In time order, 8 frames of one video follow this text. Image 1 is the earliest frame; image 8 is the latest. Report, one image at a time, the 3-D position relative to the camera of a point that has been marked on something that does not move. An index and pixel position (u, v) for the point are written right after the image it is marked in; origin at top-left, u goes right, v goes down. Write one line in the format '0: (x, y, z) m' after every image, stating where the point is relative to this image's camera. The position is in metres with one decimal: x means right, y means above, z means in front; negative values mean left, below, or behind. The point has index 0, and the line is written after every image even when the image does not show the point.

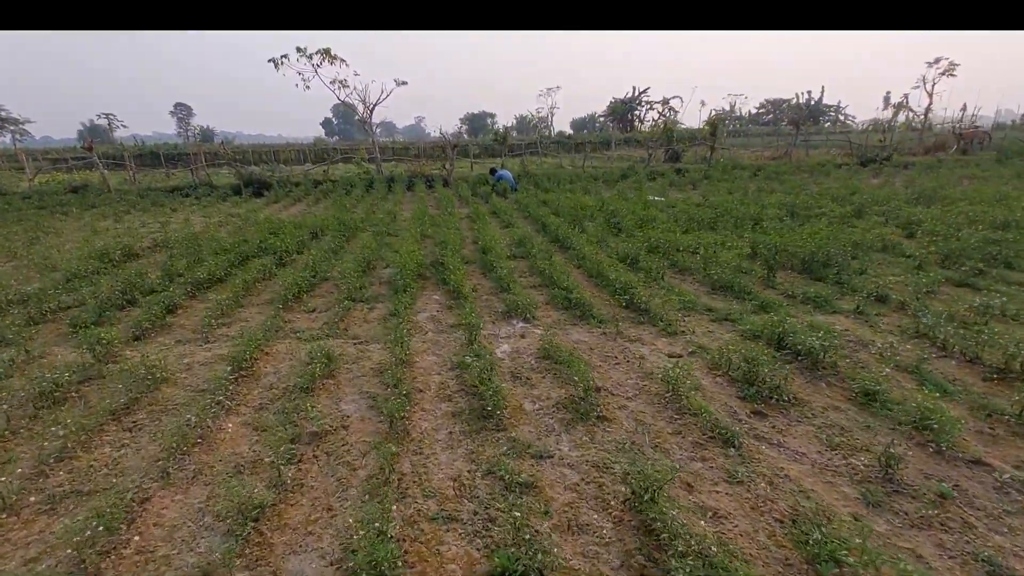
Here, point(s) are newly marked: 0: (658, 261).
0: (+2.4, +0.4, +8.1) m
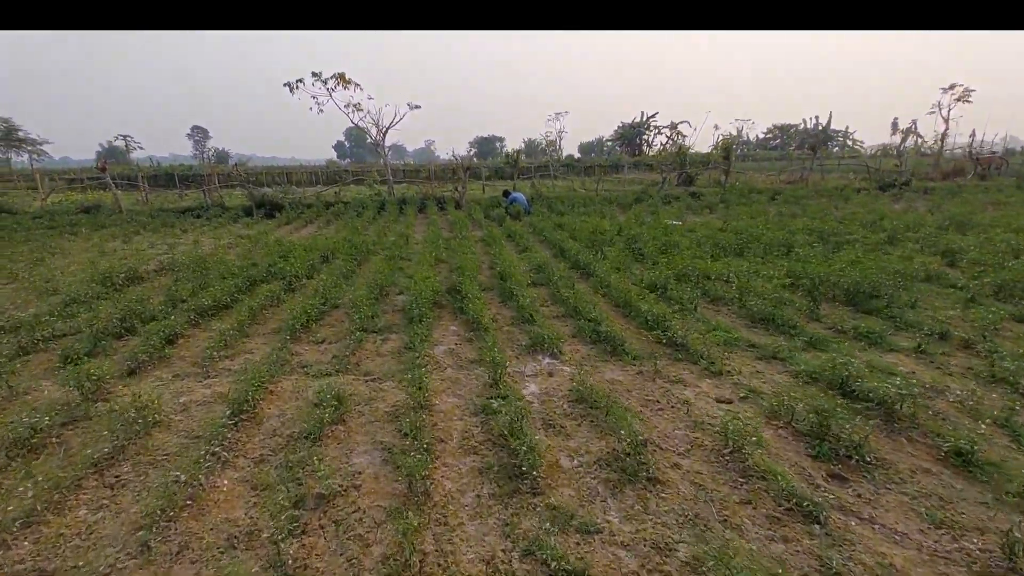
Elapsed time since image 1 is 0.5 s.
0: (+2.7, 0.0, +7.6) m
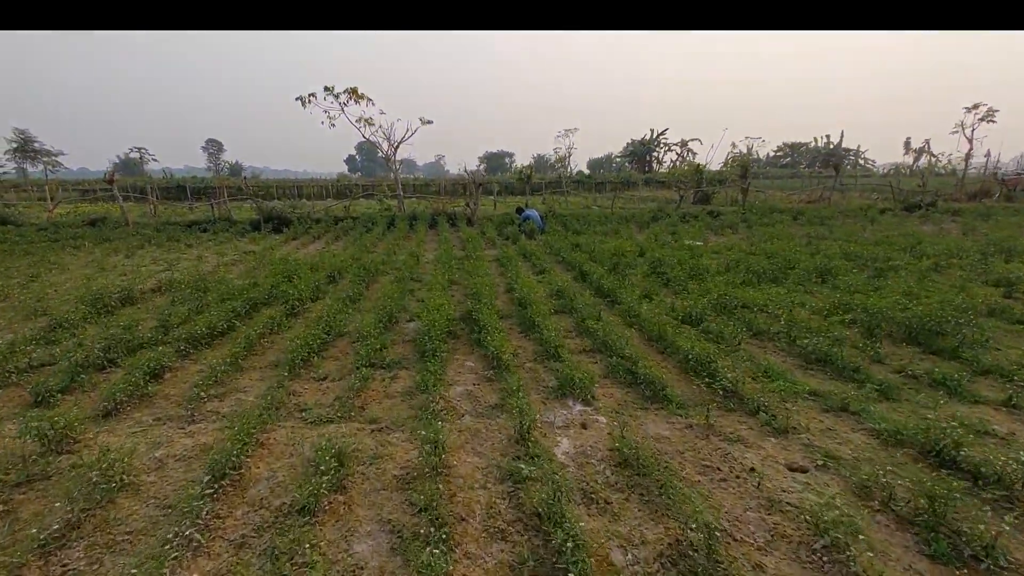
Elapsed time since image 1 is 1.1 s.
0: (+3.0, -0.5, +6.9) m
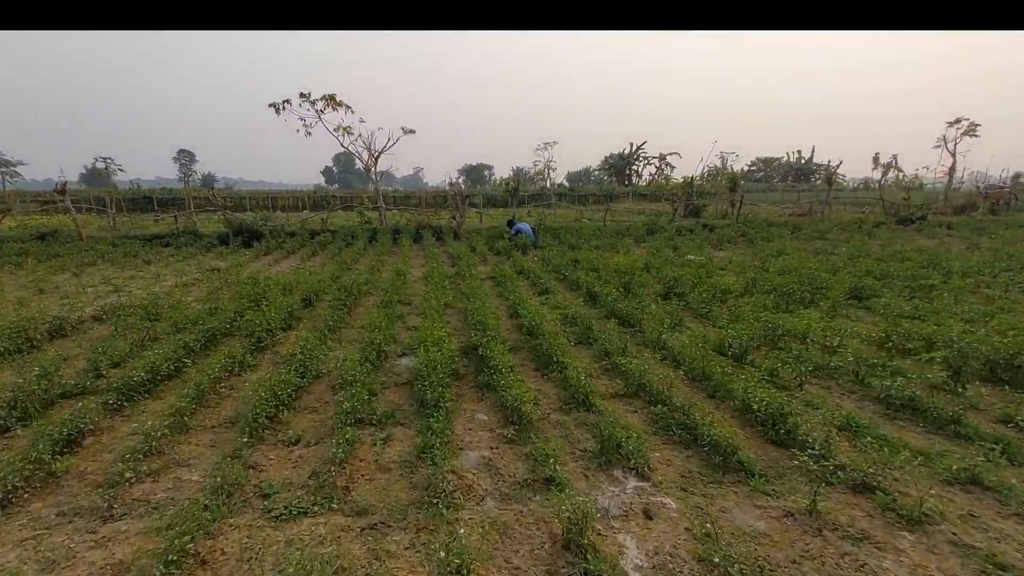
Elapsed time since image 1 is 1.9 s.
0: (+3.2, -0.8, +5.8) m
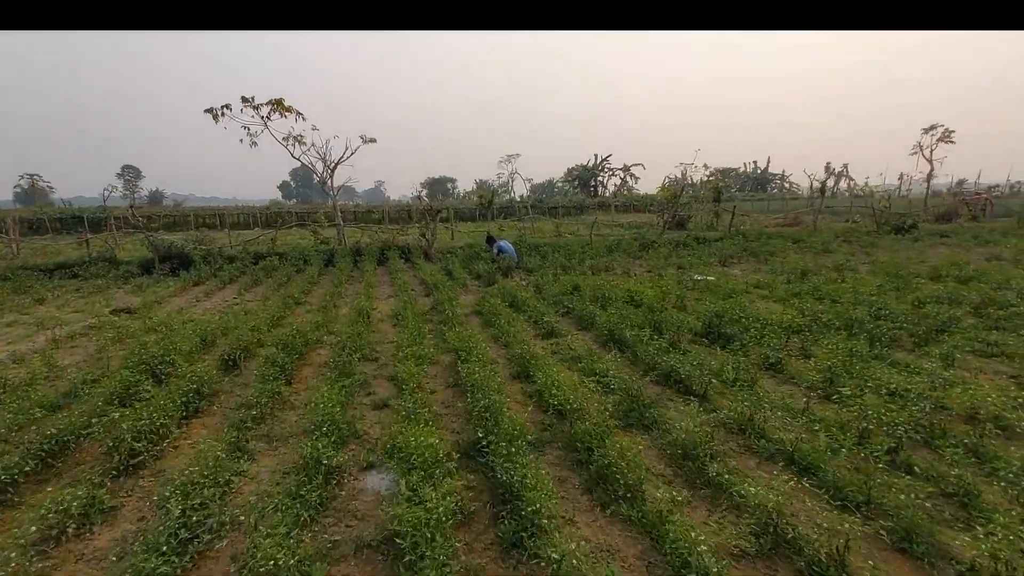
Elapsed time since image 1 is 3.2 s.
0: (+3.5, -1.3, +3.8) m
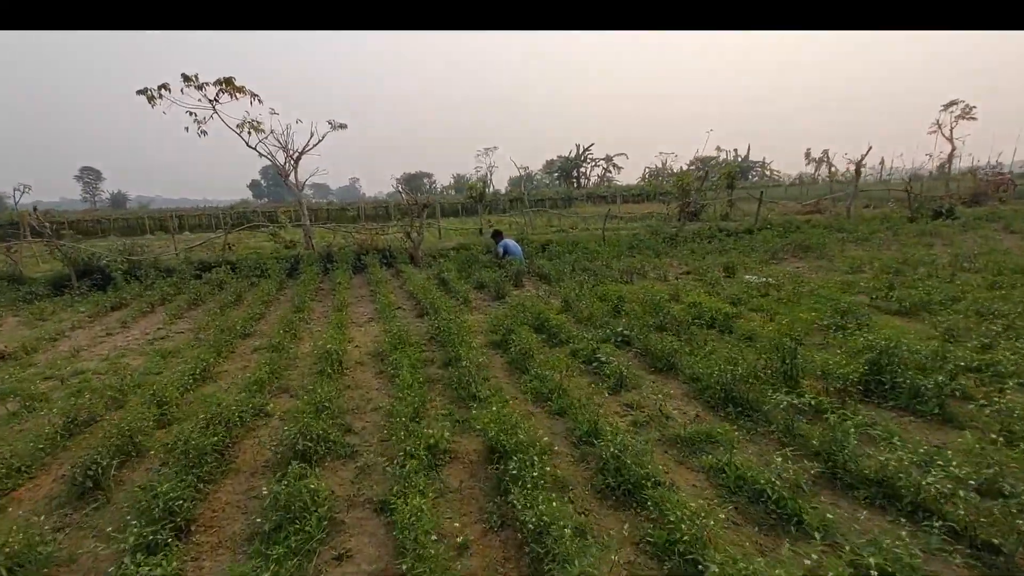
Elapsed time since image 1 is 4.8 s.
0: (+4.2, -1.6, +1.2) m
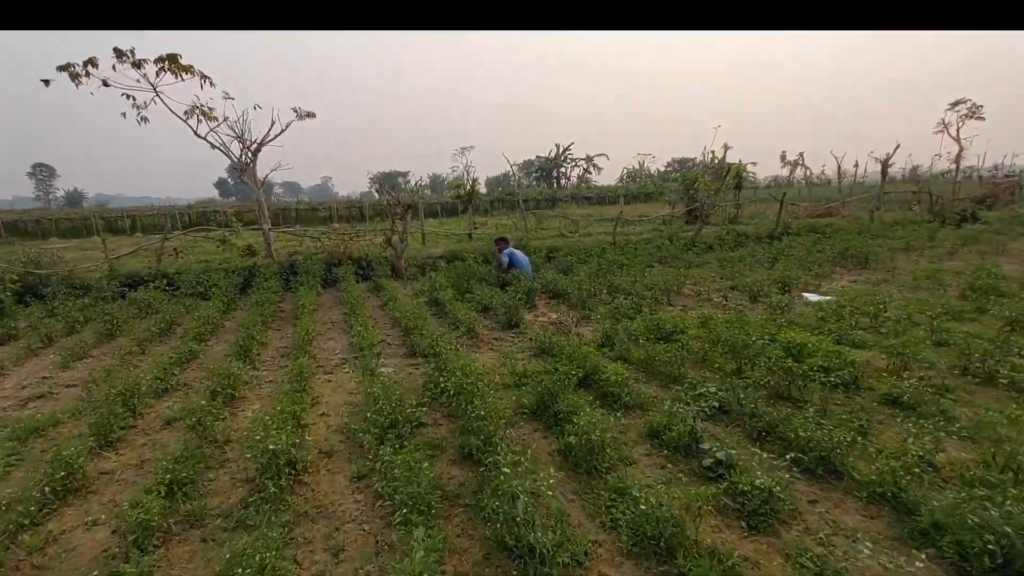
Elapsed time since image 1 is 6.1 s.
0: (+4.9, -2.0, -0.8) m
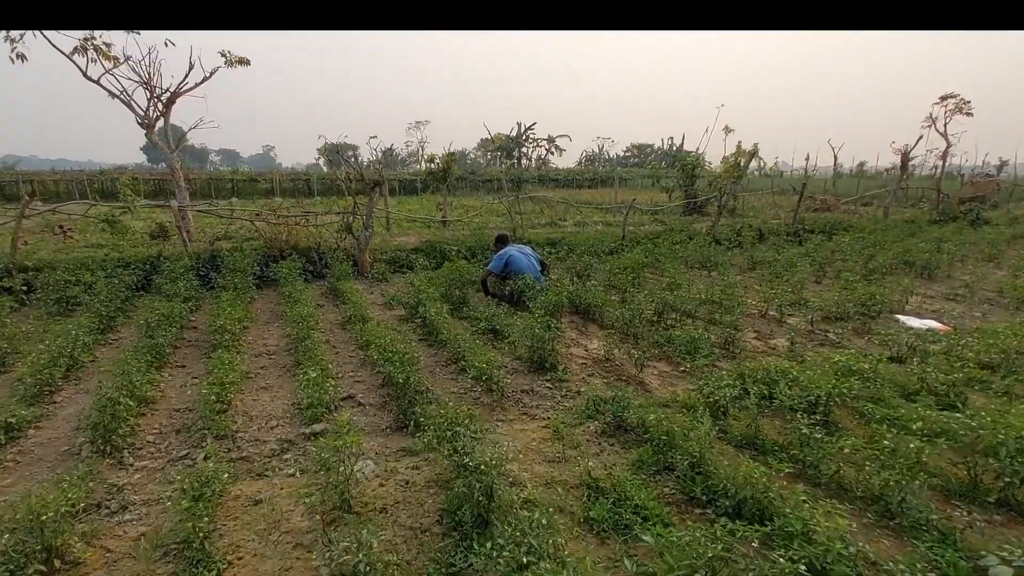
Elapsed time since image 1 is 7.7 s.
0: (+6.0, -2.7, -2.7) m
